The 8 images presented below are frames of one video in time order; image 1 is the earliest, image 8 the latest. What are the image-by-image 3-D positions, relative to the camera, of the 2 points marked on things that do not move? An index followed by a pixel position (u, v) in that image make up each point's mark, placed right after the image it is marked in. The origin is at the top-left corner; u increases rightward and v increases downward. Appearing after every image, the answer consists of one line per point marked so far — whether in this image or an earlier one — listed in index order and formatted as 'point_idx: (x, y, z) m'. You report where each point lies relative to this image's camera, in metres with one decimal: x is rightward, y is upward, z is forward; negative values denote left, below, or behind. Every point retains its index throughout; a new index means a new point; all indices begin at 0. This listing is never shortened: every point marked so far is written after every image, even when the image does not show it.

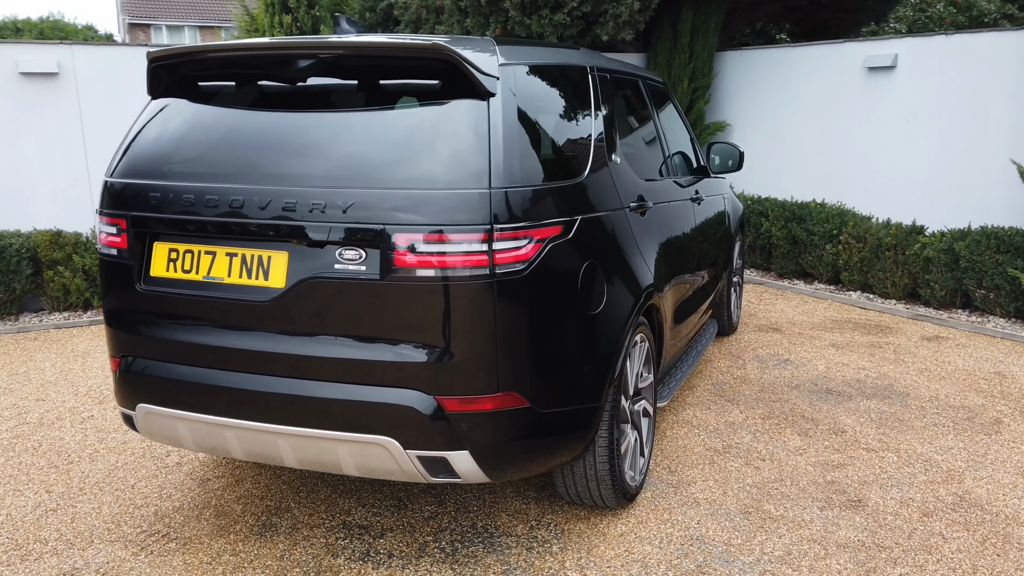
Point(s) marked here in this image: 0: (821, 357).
0: (+1.6, -0.4, +4.6) m
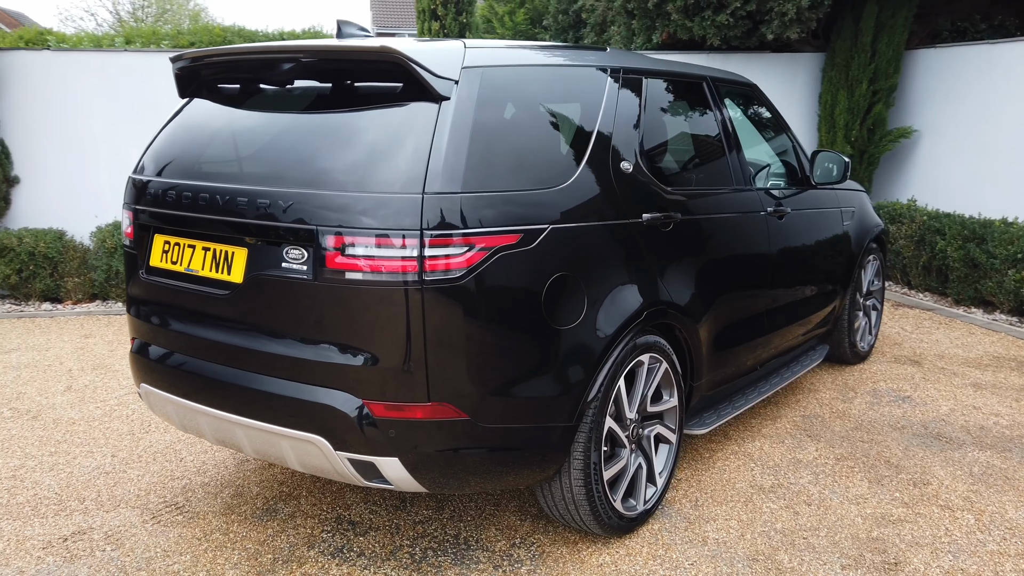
0: (+2.0, -0.5, +4.0) m
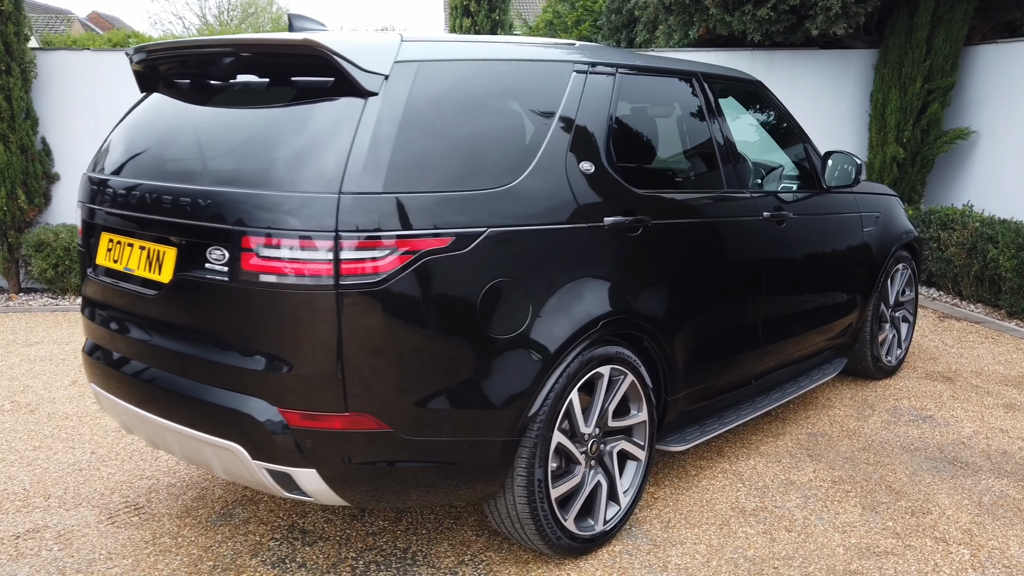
0: (+2.0, -0.6, +3.7) m
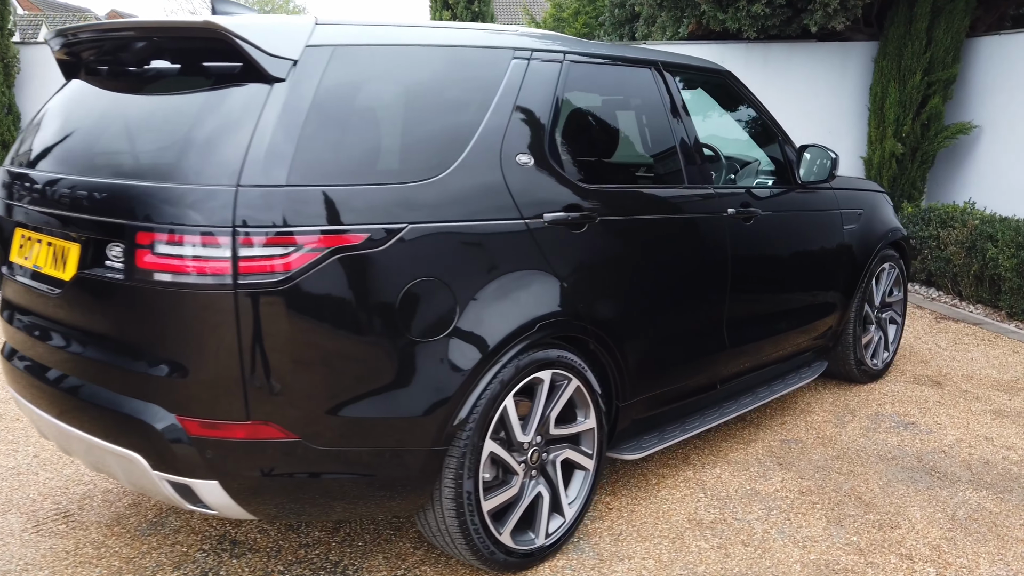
0: (+1.8, -0.6, +3.6) m
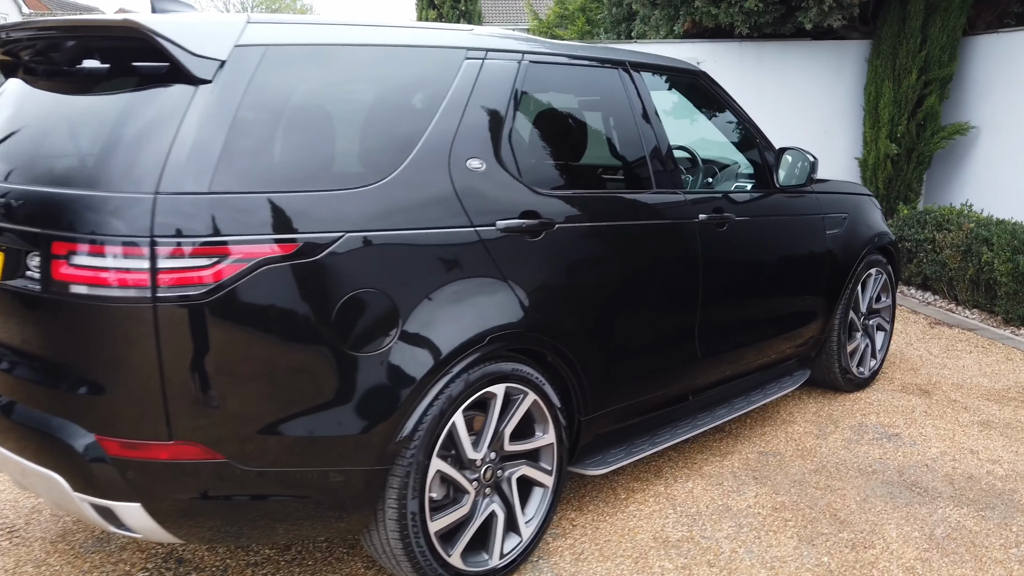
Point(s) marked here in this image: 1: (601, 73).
0: (+1.7, -0.6, +3.5) m
1: (+0.3, +0.7, +2.8) m
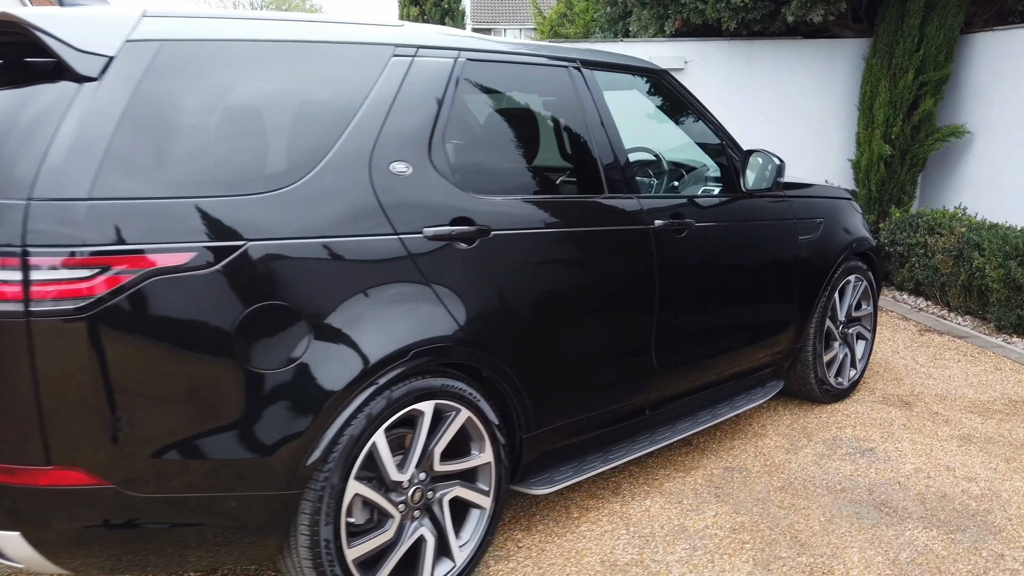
0: (+1.6, -0.6, +3.3) m
1: (+0.1, +0.7, +2.6) m
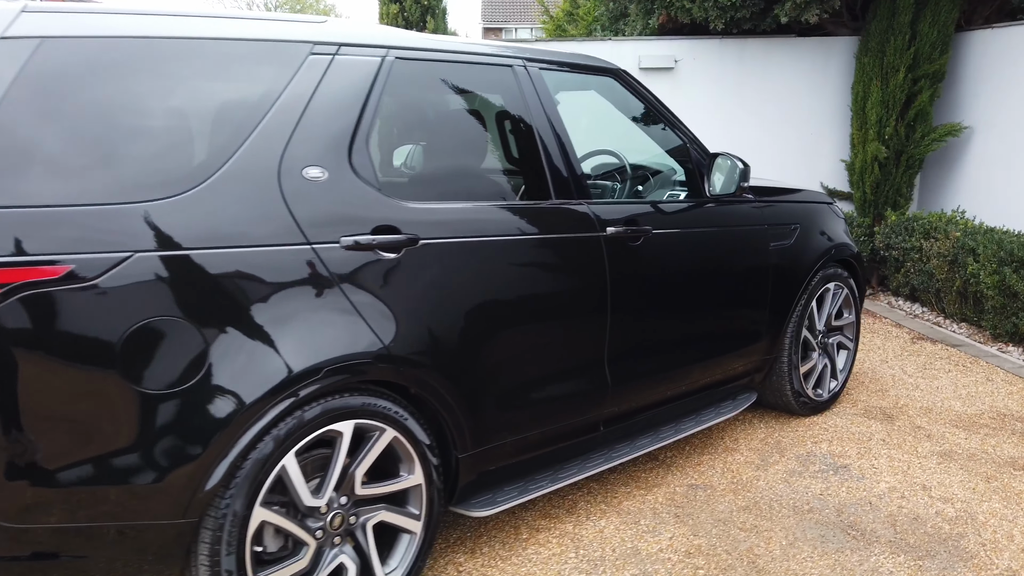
0: (+1.4, -0.7, +3.2) m
1: (0.0, +0.6, +2.5) m
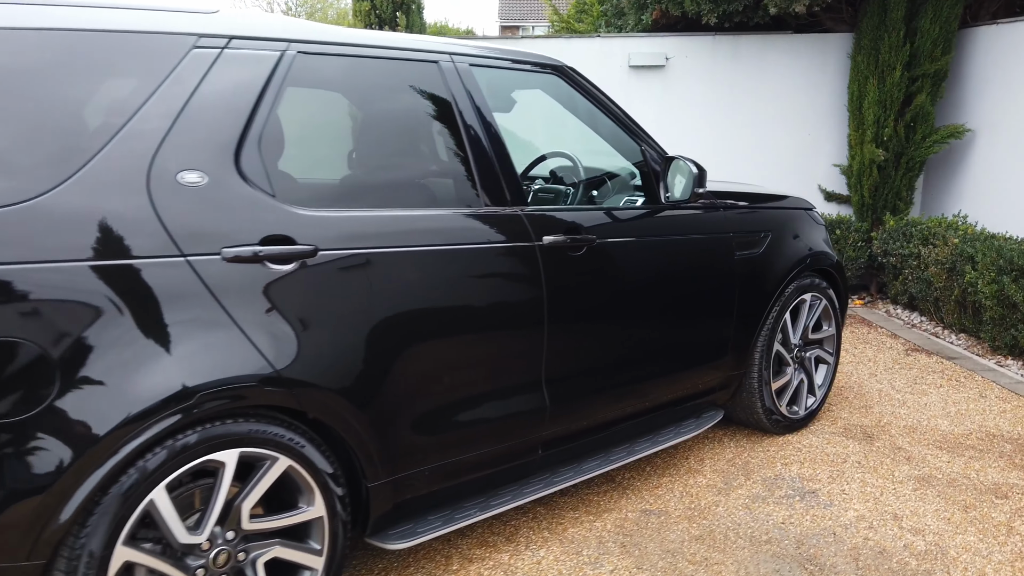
0: (+1.2, -0.7, +3.0) m
1: (-0.2, +0.6, +2.3) m
